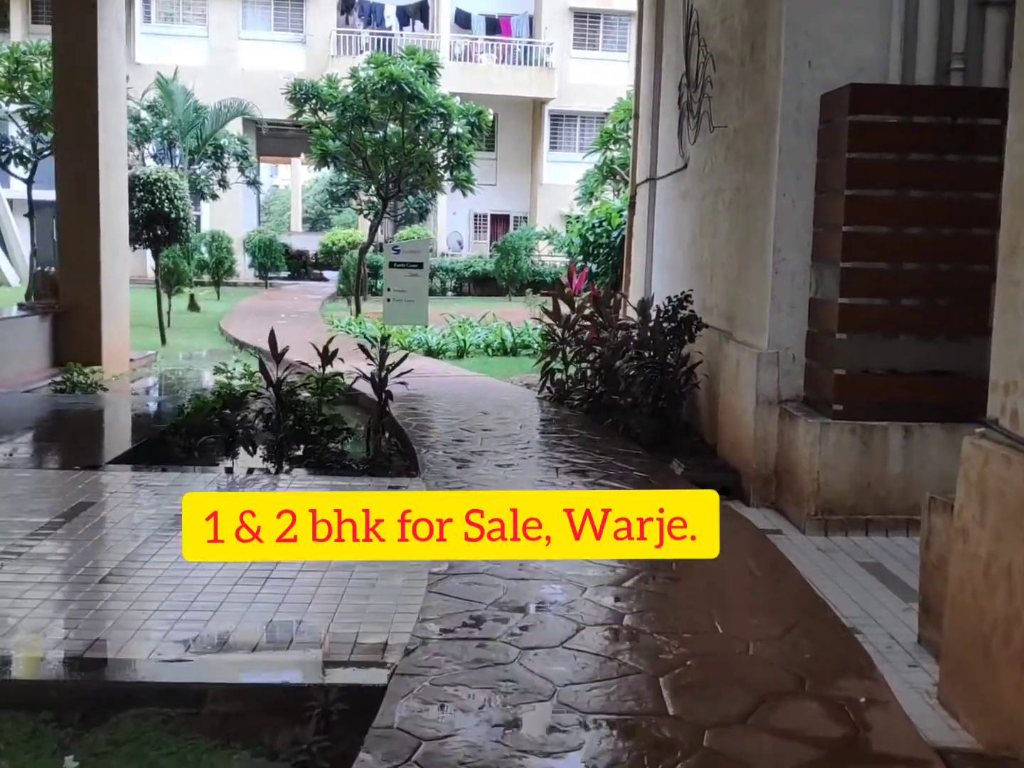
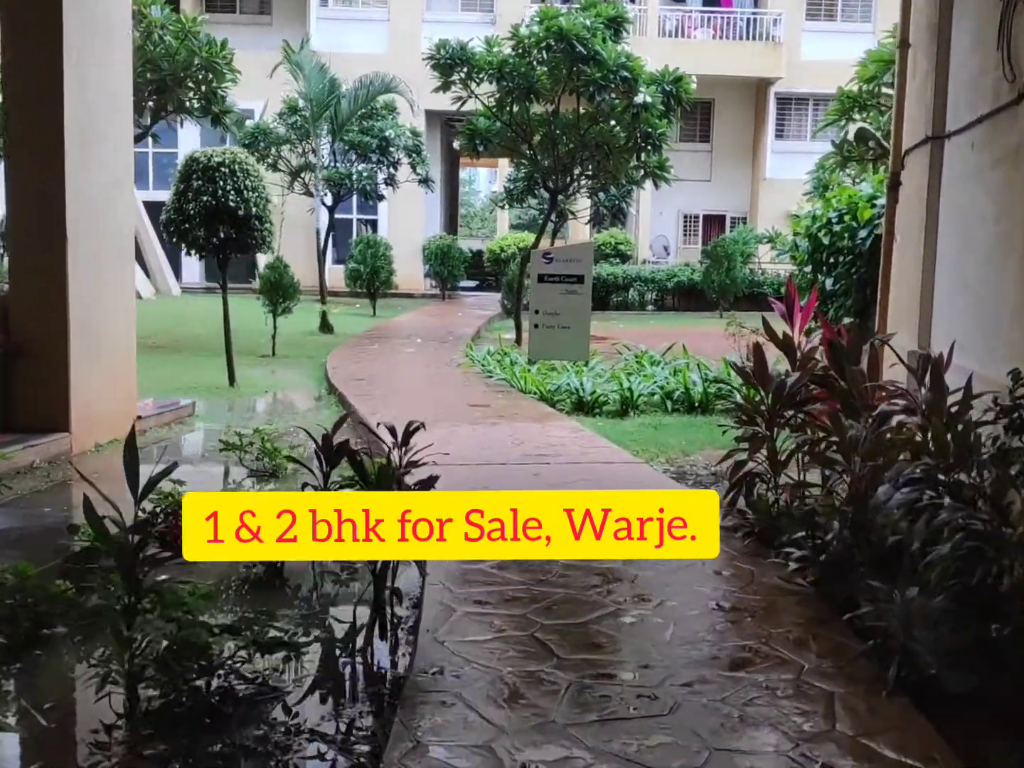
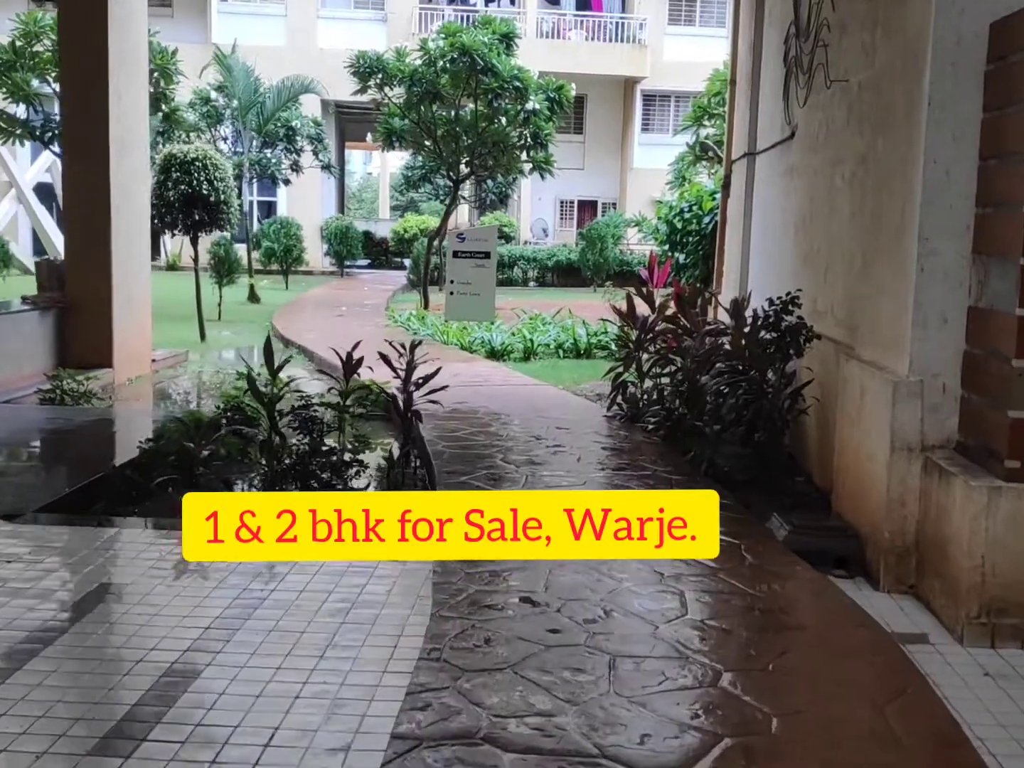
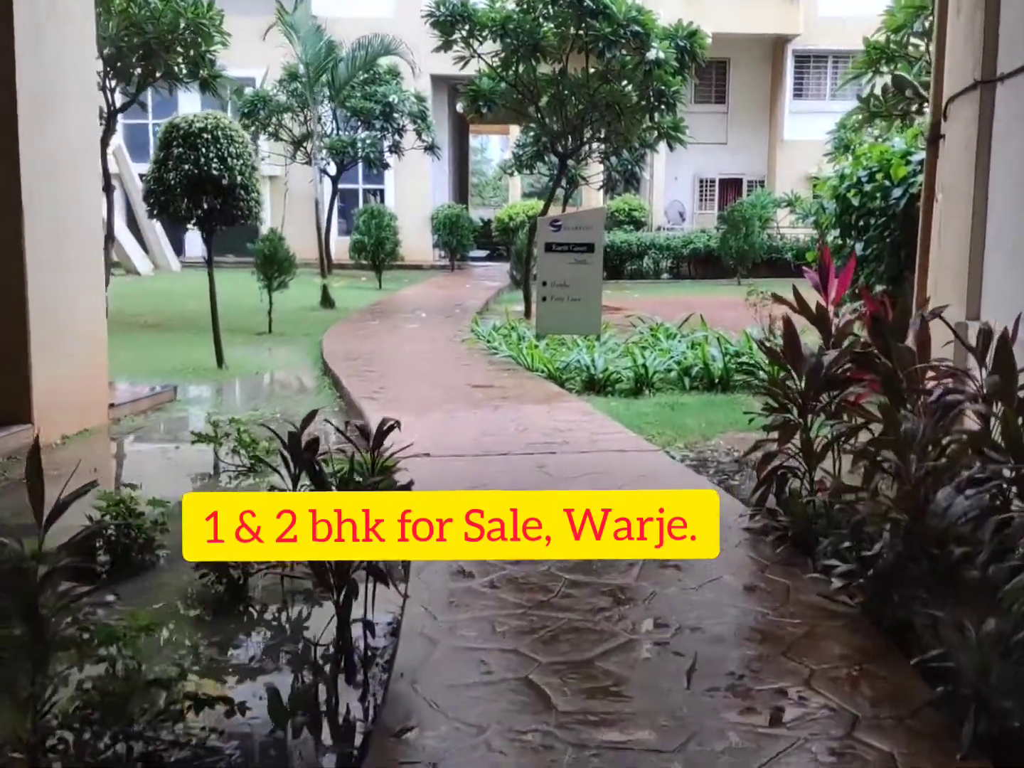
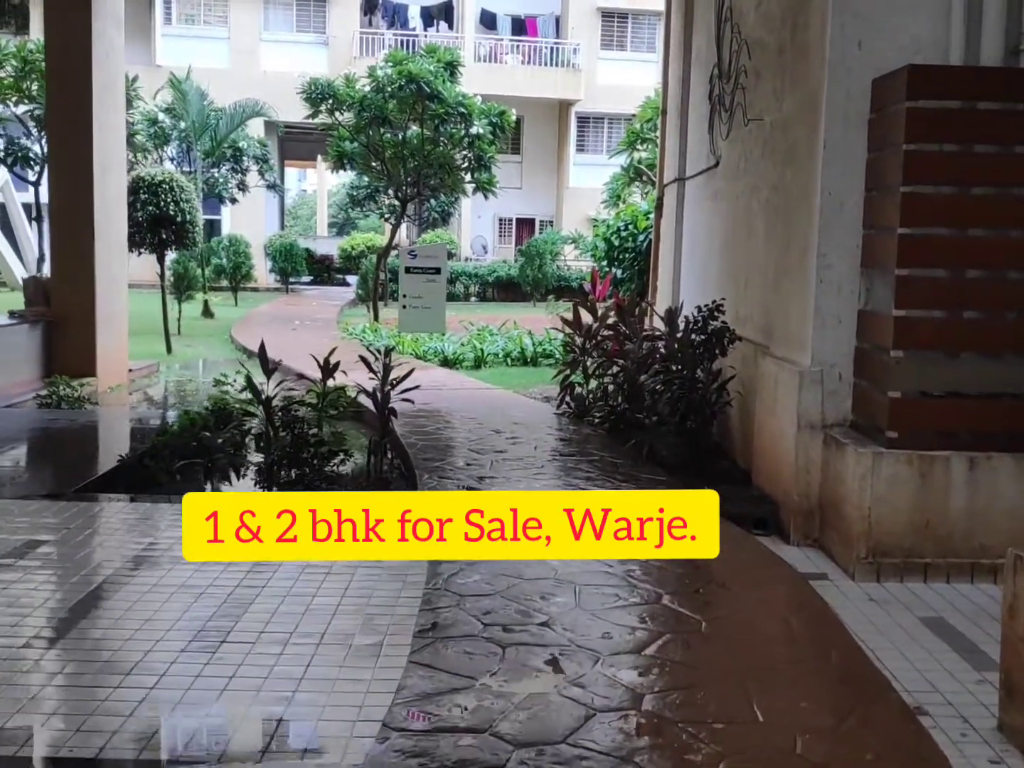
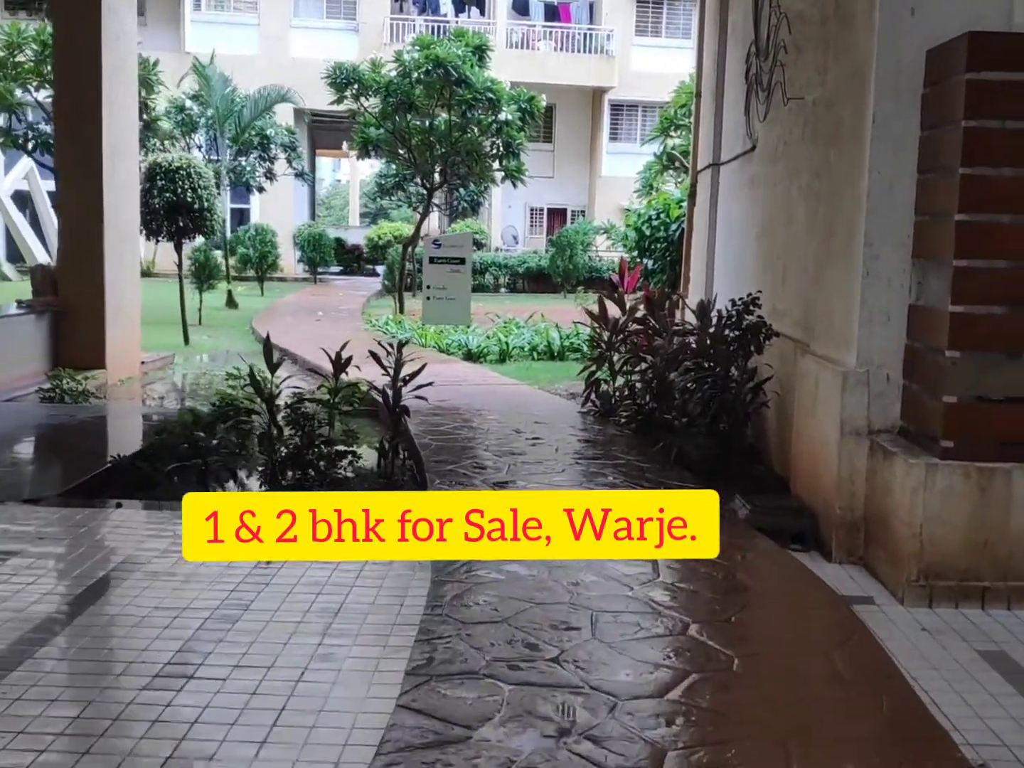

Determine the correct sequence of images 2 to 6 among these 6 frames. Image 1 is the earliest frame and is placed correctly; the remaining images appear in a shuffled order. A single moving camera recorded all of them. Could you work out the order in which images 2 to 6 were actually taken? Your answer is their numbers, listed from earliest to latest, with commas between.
5, 6, 3, 2, 4
